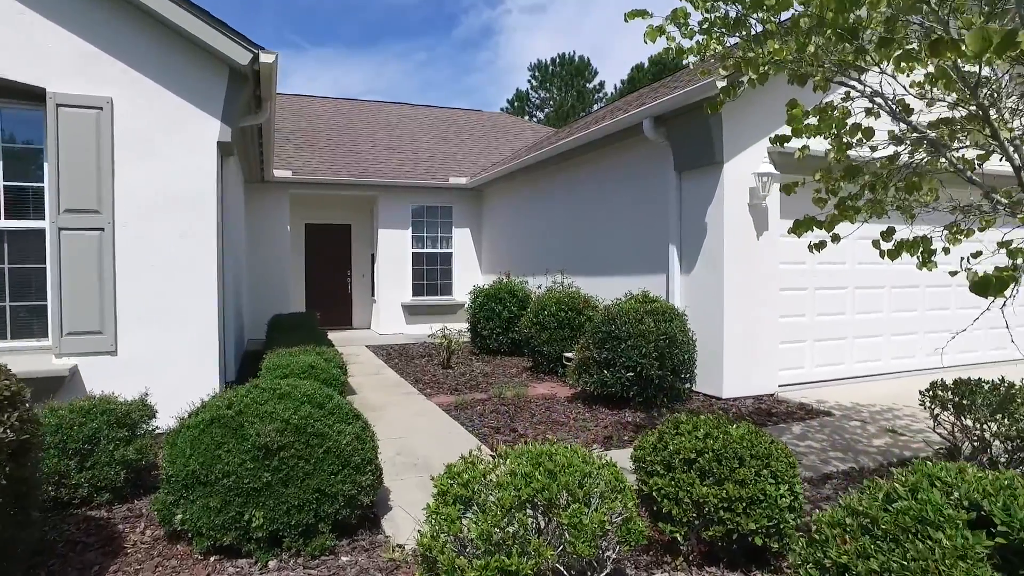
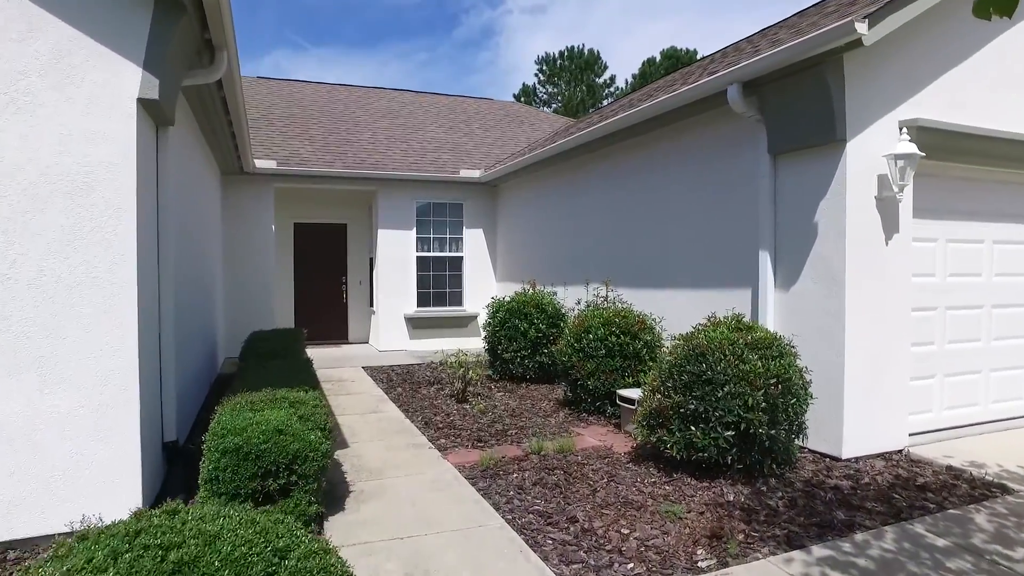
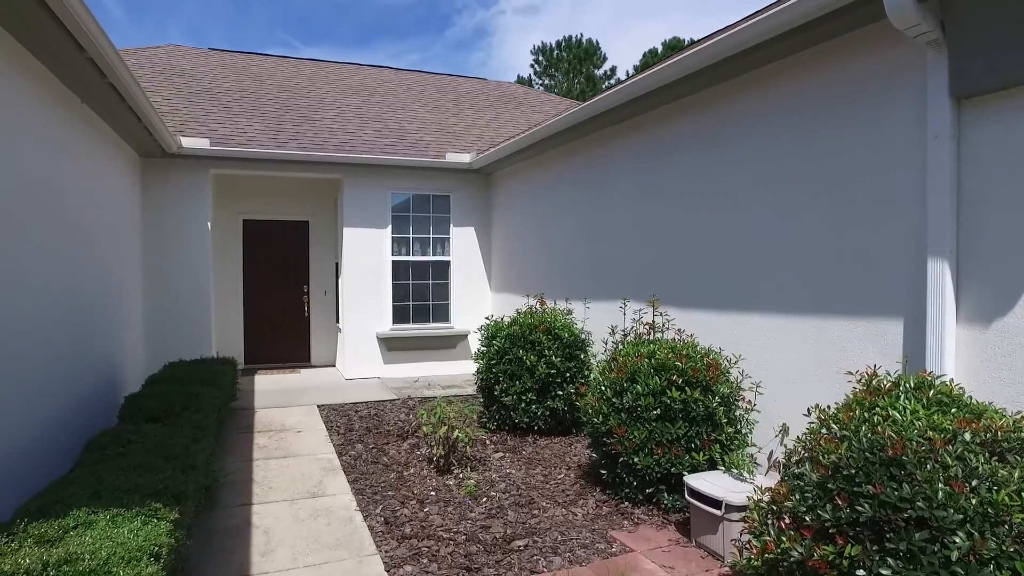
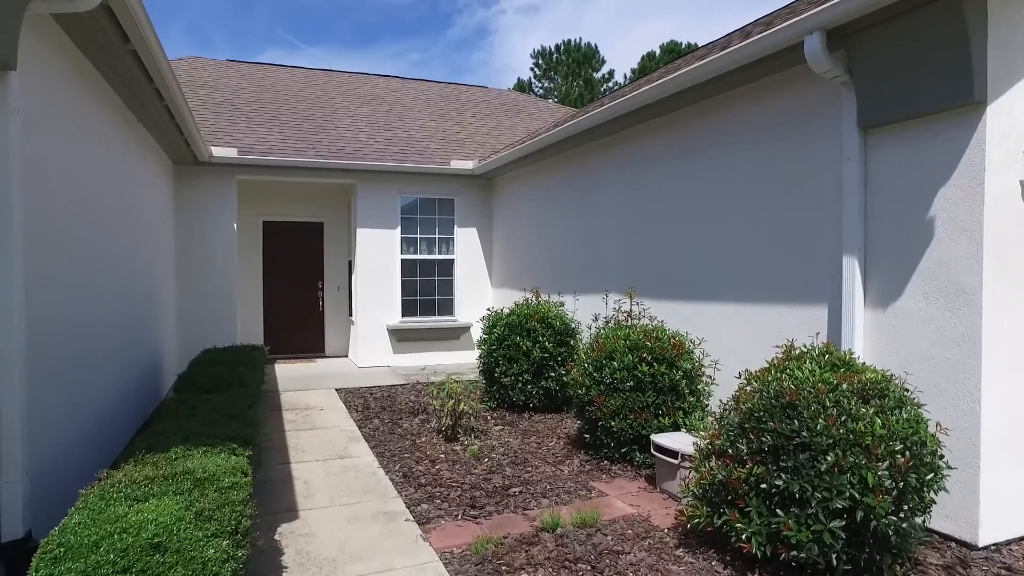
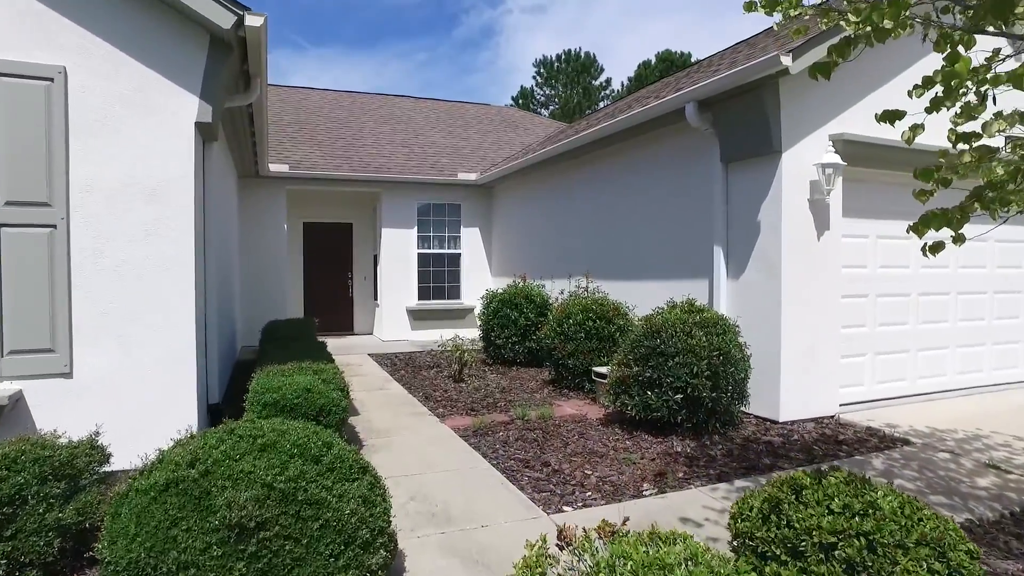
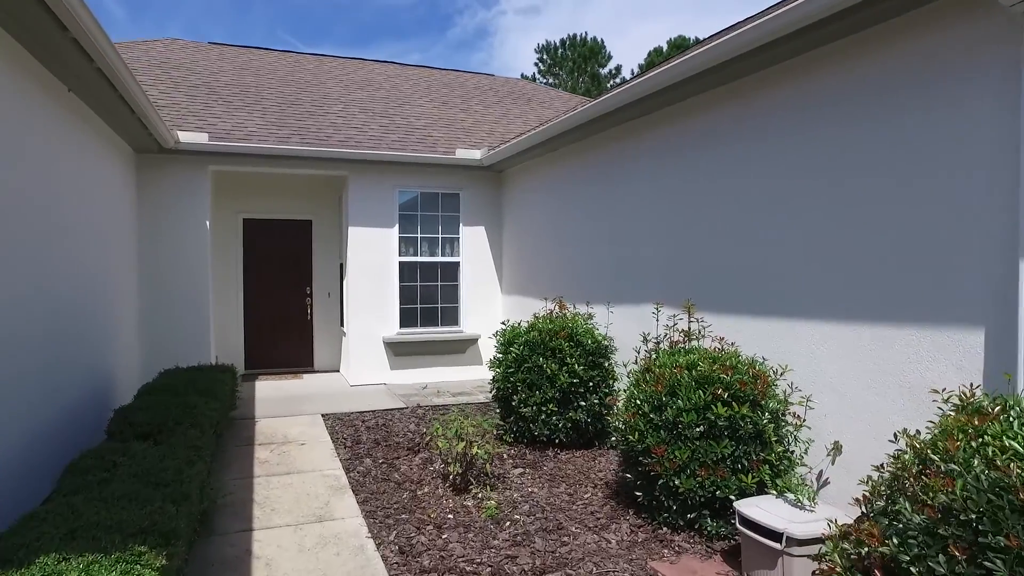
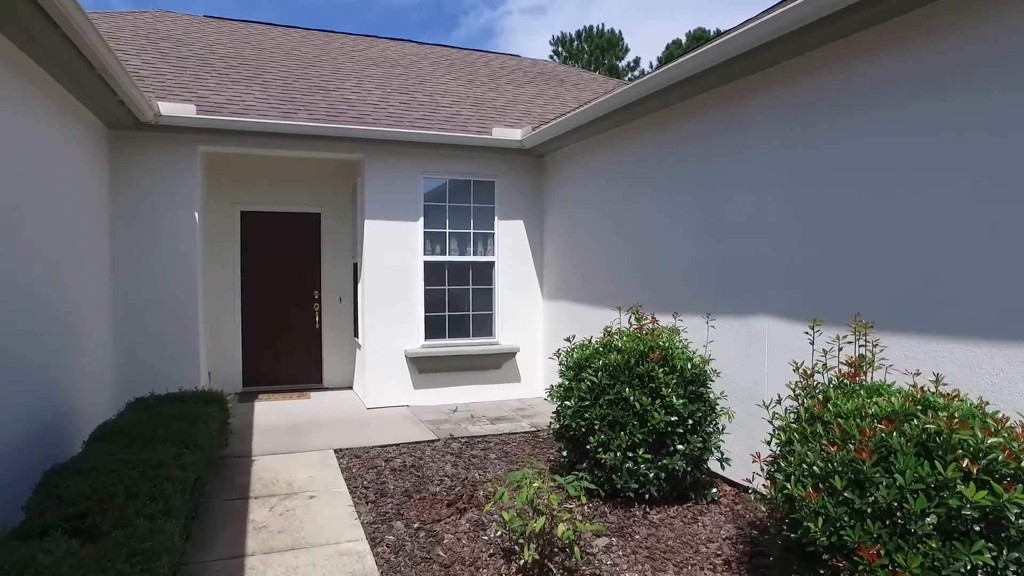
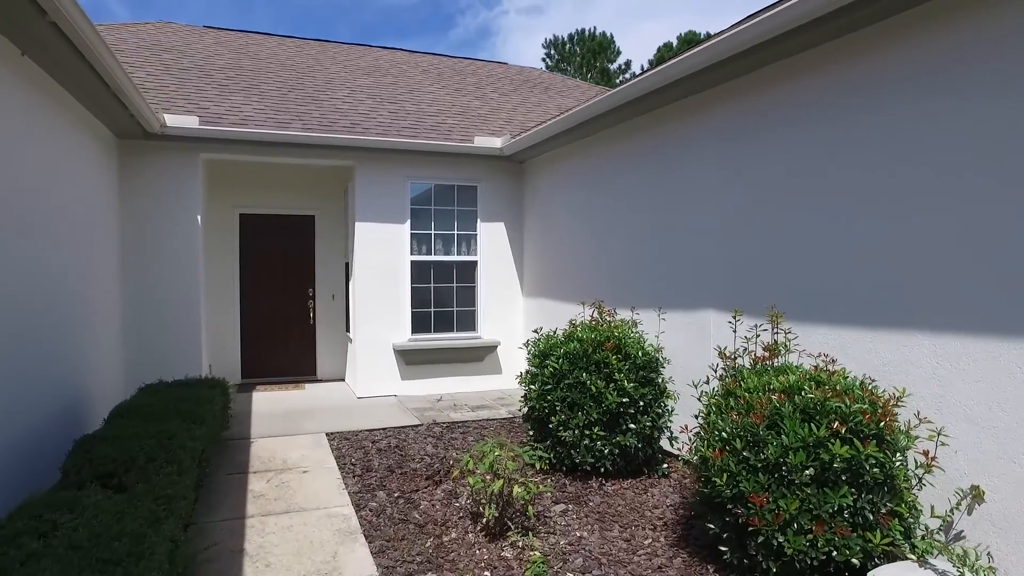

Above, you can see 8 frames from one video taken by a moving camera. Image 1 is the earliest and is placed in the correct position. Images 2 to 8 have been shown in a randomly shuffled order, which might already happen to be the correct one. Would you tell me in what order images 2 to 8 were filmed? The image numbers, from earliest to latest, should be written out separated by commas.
5, 2, 4, 3, 6, 8, 7
